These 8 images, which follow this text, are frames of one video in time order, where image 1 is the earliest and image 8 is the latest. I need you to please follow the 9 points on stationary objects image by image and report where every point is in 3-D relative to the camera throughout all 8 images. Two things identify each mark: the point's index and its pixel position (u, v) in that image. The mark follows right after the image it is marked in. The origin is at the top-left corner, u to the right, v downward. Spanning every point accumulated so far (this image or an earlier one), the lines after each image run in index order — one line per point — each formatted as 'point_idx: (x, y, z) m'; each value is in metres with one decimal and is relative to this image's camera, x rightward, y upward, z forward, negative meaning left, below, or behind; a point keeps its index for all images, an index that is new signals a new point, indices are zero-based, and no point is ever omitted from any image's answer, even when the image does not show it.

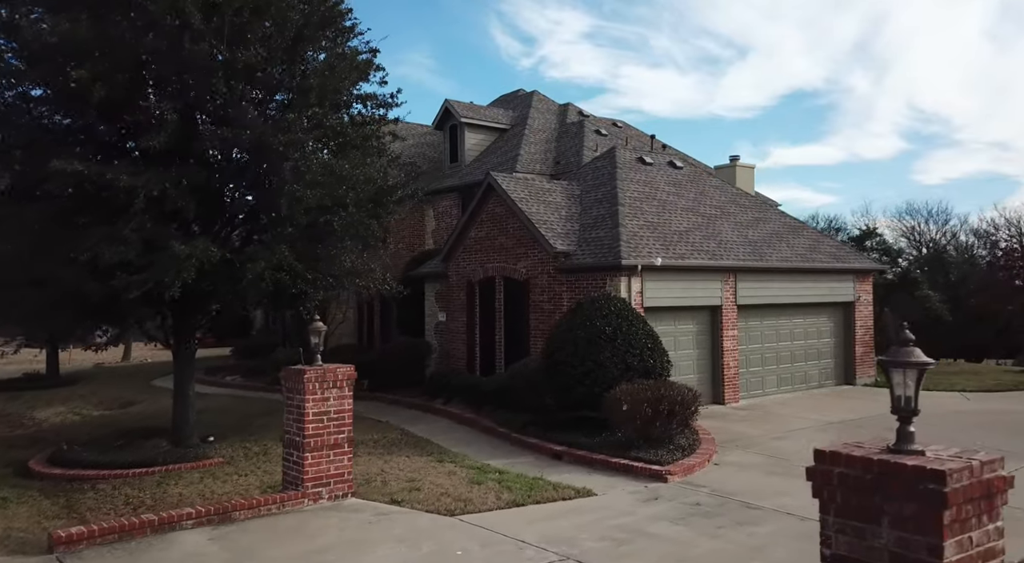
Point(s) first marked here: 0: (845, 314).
0: (+8.1, -0.8, +16.9) m
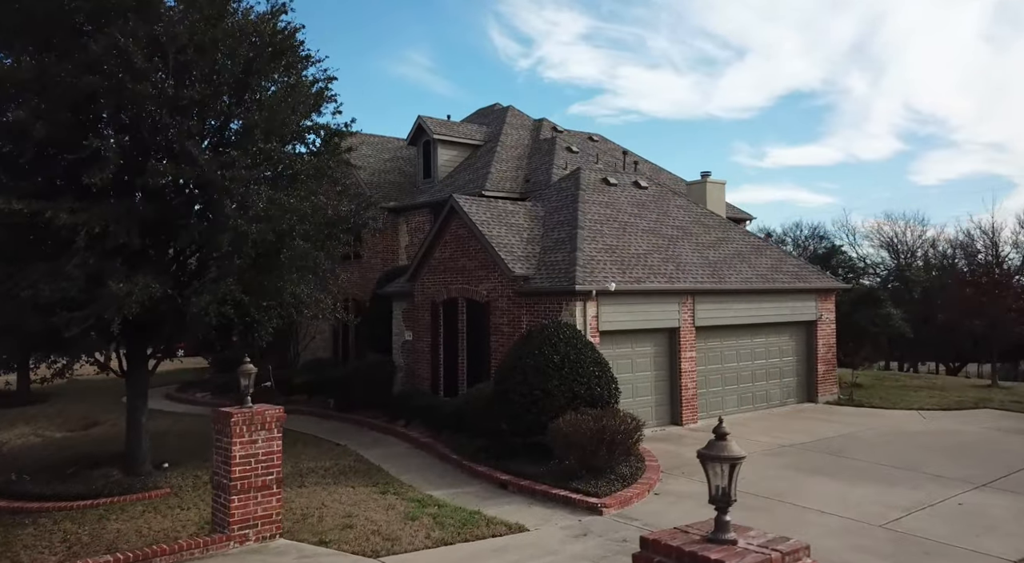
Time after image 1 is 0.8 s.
0: (+7.3, -1.3, +17.1) m
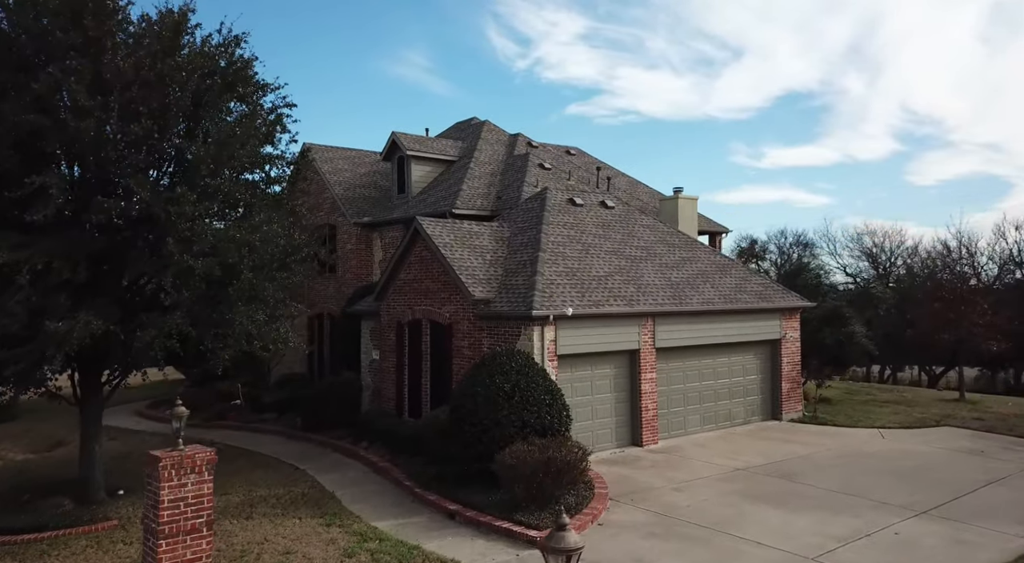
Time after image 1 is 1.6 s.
0: (+6.5, -1.7, +17.3) m
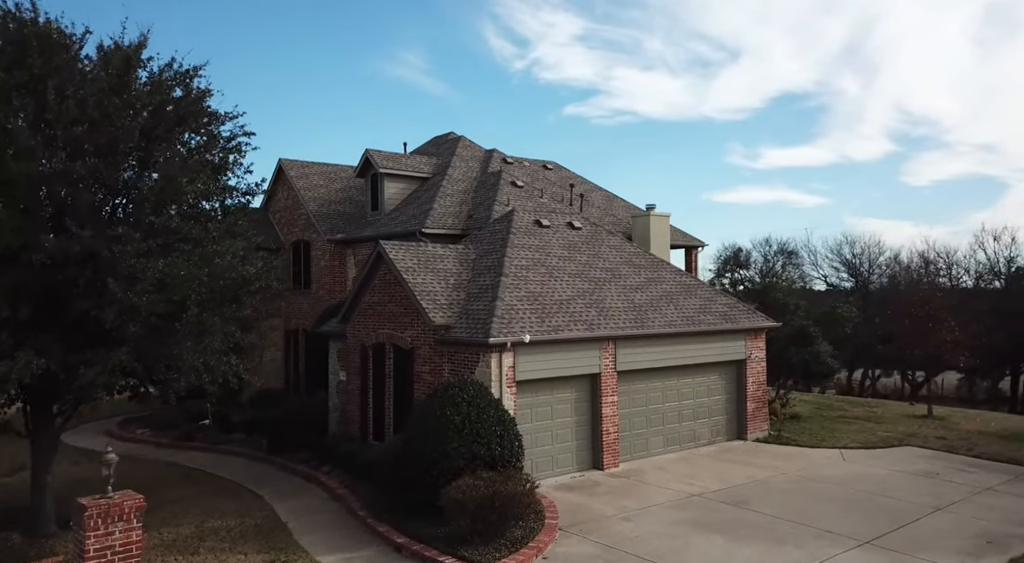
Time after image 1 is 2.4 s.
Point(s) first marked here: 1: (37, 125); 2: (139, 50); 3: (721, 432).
0: (+5.6, -2.2, +17.4) m
1: (-6.0, +2.0, +8.8) m
2: (-5.9, +3.6, +10.9) m
3: (+5.1, -3.7, +16.9) m
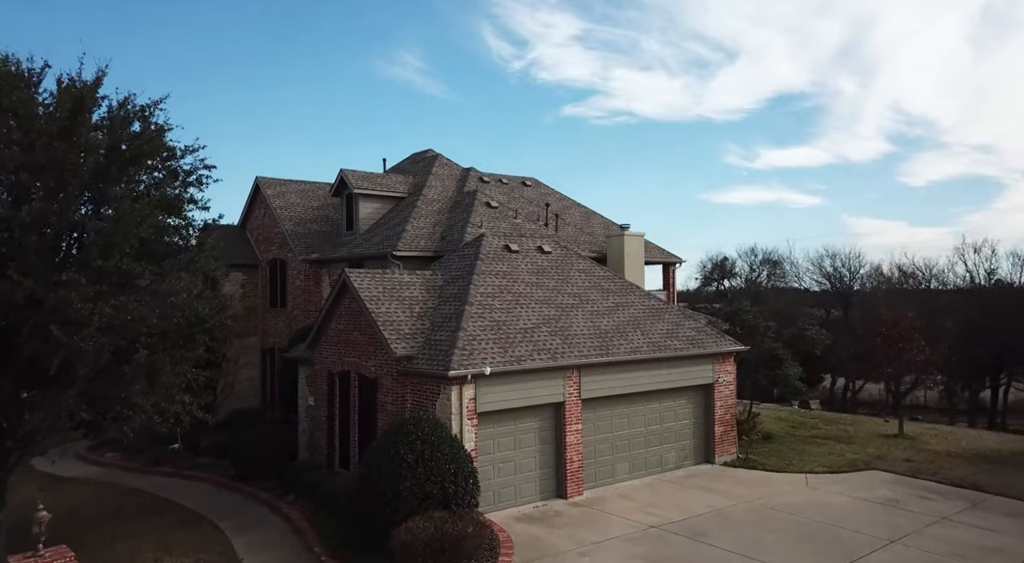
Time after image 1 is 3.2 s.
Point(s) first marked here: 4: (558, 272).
0: (+4.9, -2.9, +17.5) m
1: (-6.7, +1.4, +8.8) m
2: (-6.6, +3.0, +10.9) m
3: (+4.3, -4.3, +17.0) m
4: (+1.2, +0.3, +17.5) m
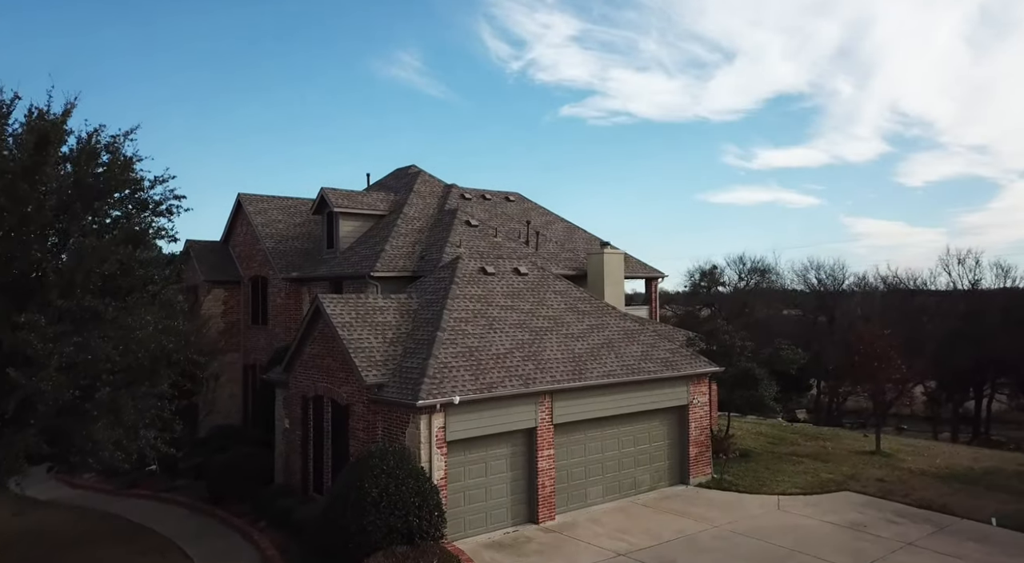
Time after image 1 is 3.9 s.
0: (+4.2, -3.4, +17.6) m
1: (-7.2, +0.9, +8.8) m
2: (-7.1, +2.5, +11.0) m
3: (+3.7, -4.8, +17.1) m
4: (+0.6, -0.3, +17.6) m
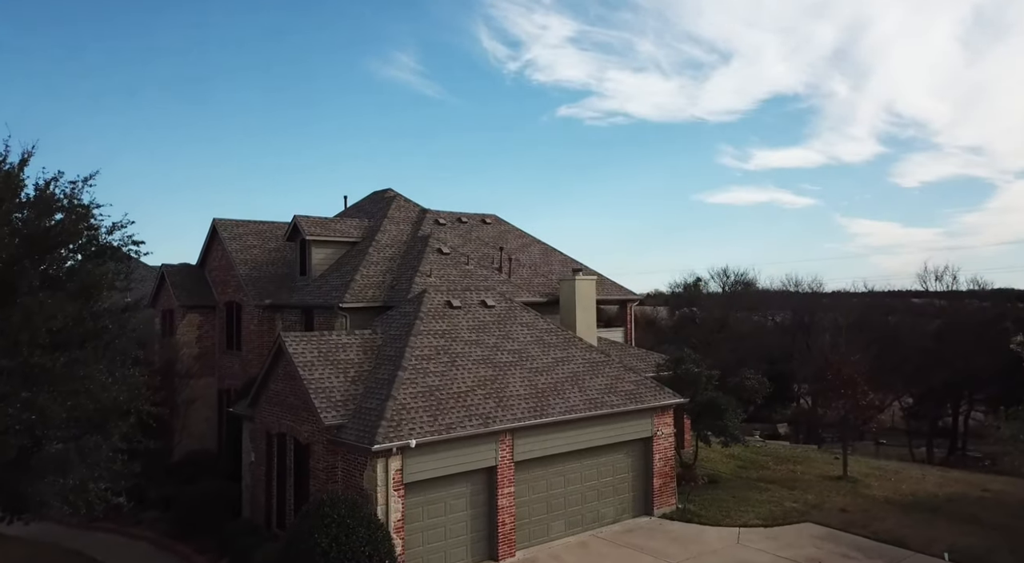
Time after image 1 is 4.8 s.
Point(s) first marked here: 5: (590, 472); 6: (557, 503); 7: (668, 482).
0: (+3.4, -4.3, +17.8) m
1: (-8.0, +0.1, +8.9) m
2: (-8.0, +1.7, +11.1) m
3: (+2.9, -5.7, +17.3) m
4: (-0.3, -1.2, +17.7) m
5: (+1.9, -4.5, +16.6) m
6: (+1.0, -5.1, +15.9) m
7: (+4.0, -5.2, +18.0) m
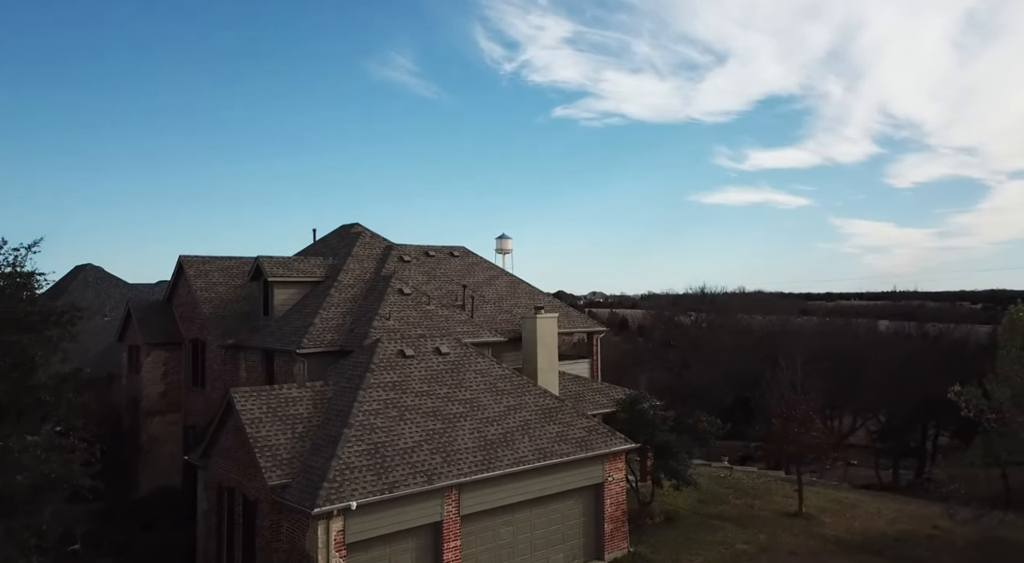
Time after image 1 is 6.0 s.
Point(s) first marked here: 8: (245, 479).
0: (+2.2, -5.5, +18.1) m
1: (-9.1, -1.1, +9.1) m
2: (-9.1, +0.5, +11.3) m
3: (+1.6, -6.9, +17.6) m
4: (-1.5, -2.4, +18.0) m
5: (+0.7, -5.8, +16.8) m
6: (-0.2, -6.3, +16.1) m
7: (+2.8, -6.5, +18.3) m
8: (-5.7, -4.2, +14.9) m
